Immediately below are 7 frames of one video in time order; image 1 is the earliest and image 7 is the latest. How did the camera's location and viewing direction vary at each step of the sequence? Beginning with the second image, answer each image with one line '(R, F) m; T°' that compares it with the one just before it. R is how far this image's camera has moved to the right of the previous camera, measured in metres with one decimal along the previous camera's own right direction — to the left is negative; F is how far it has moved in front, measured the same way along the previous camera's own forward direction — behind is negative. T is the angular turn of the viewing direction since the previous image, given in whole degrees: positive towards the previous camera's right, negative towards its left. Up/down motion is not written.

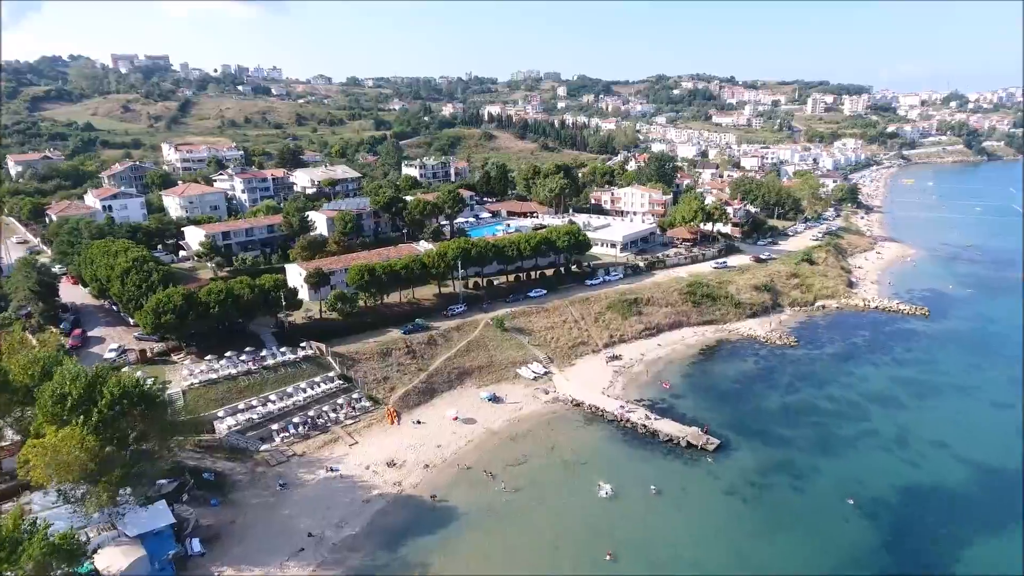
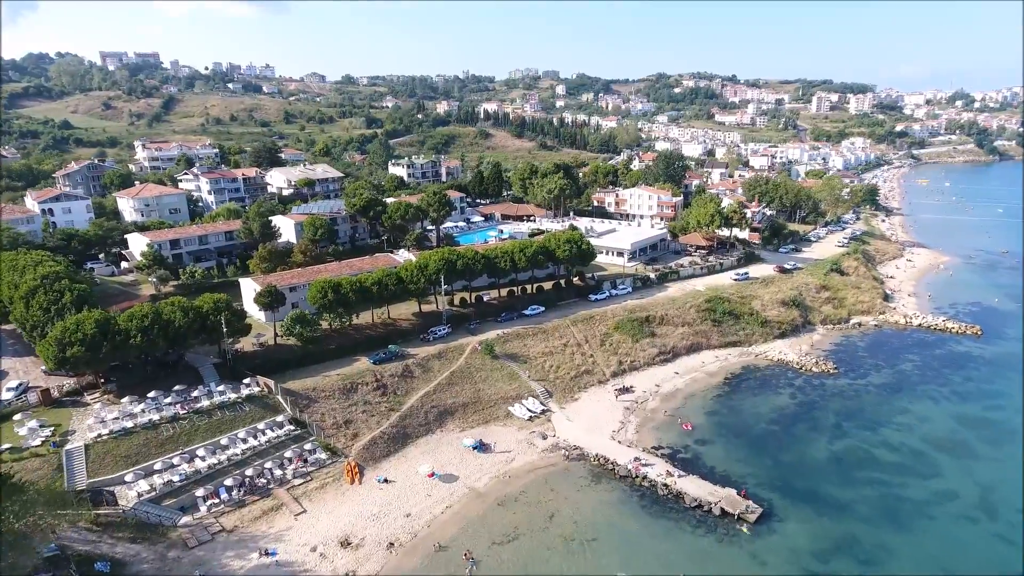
(+0.5, +7.4) m; 0°
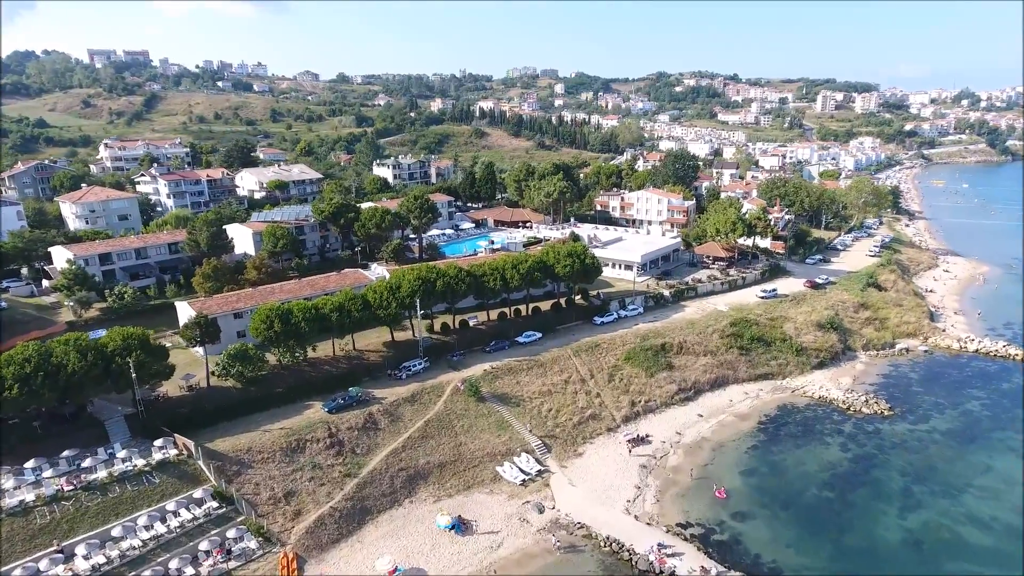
(+0.5, +7.3) m; 0°
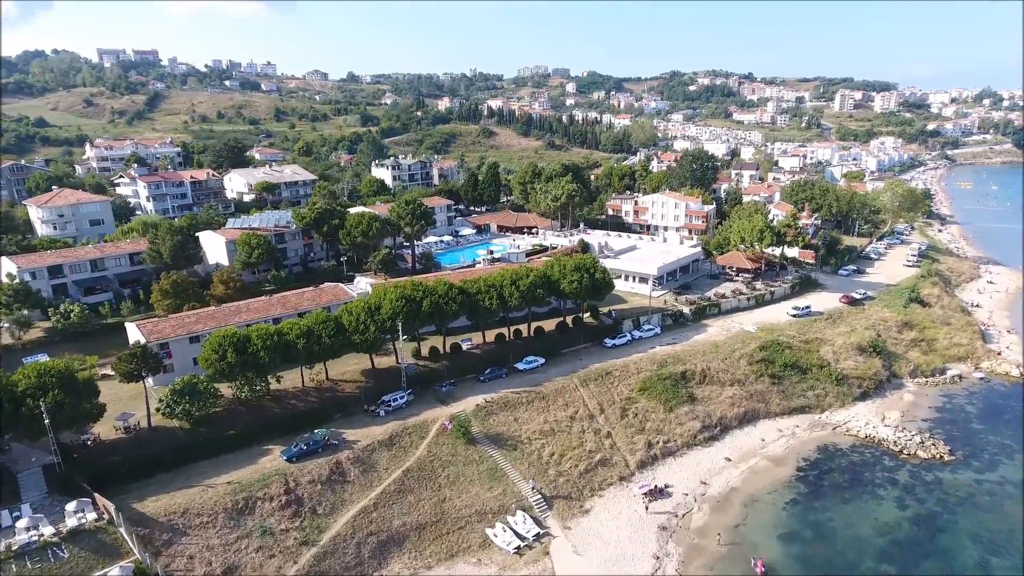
(+0.6, +4.9) m; -1°
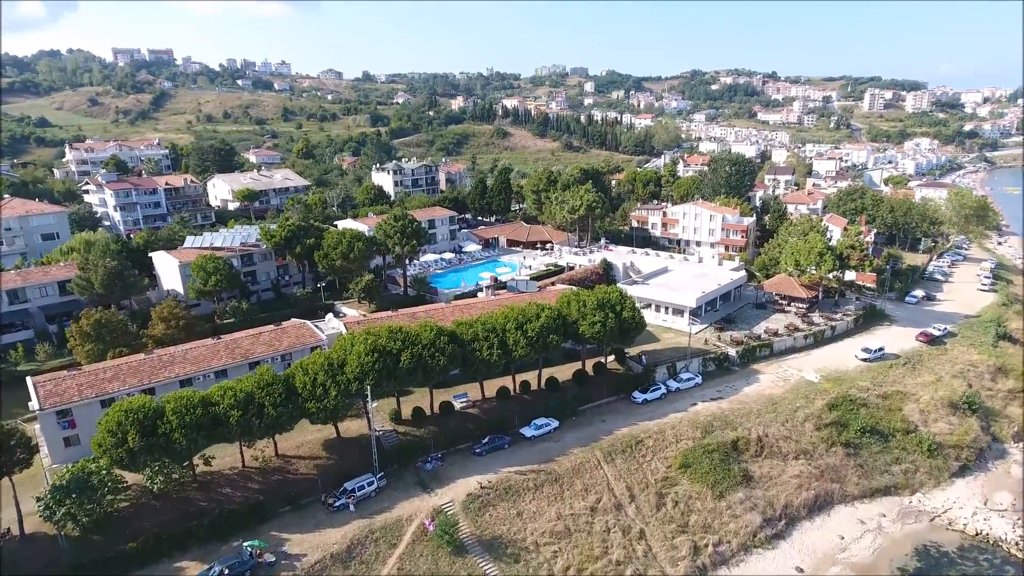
(+0.5, +7.3) m; -1°
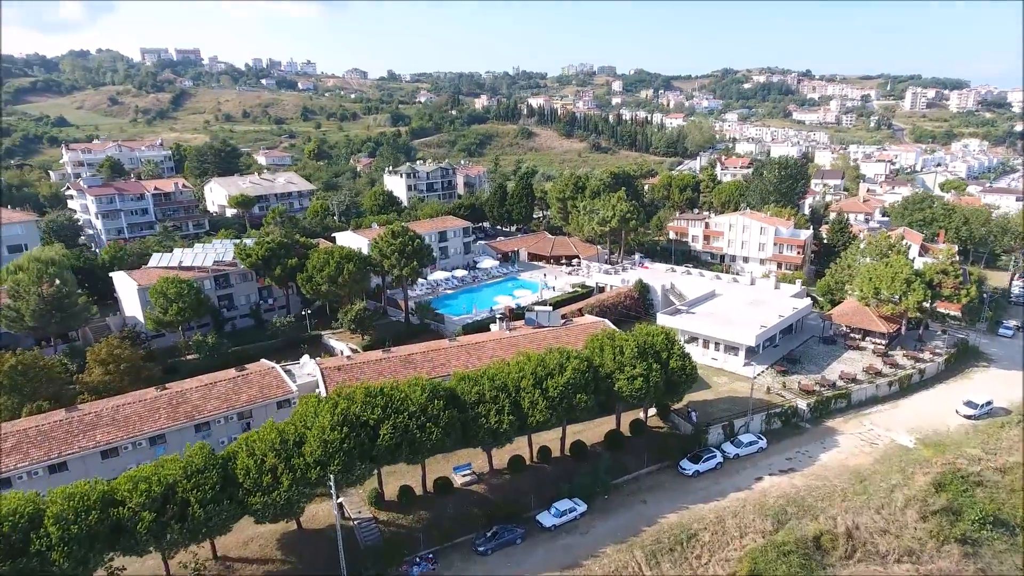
(+0.2, +6.1) m; -2°
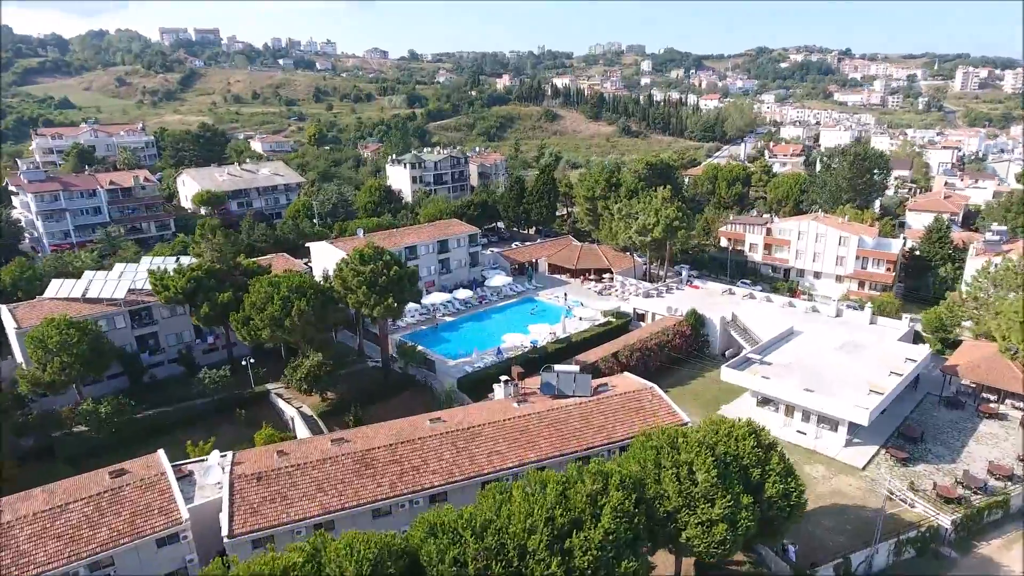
(+0.4, +8.6) m; -2°
